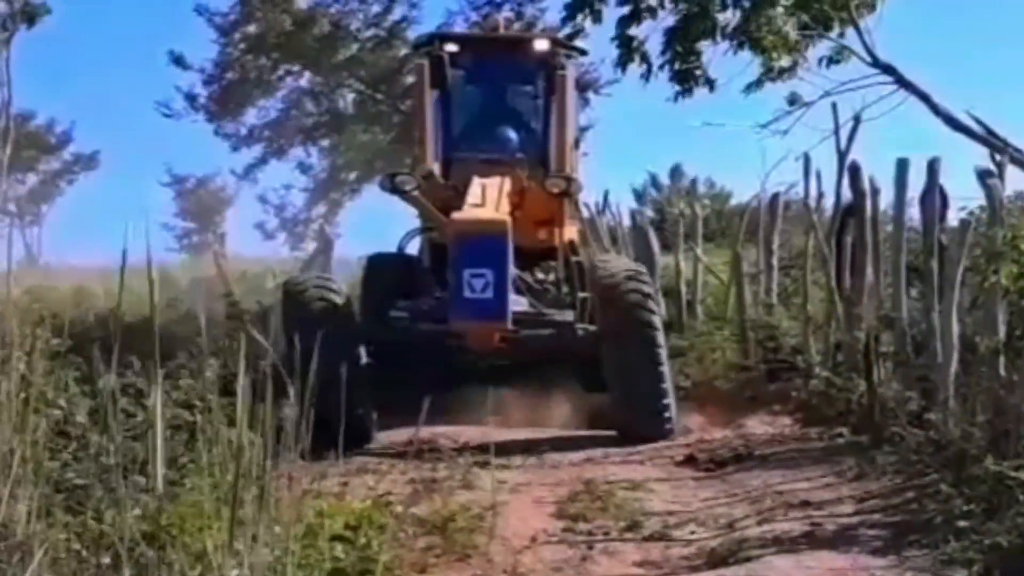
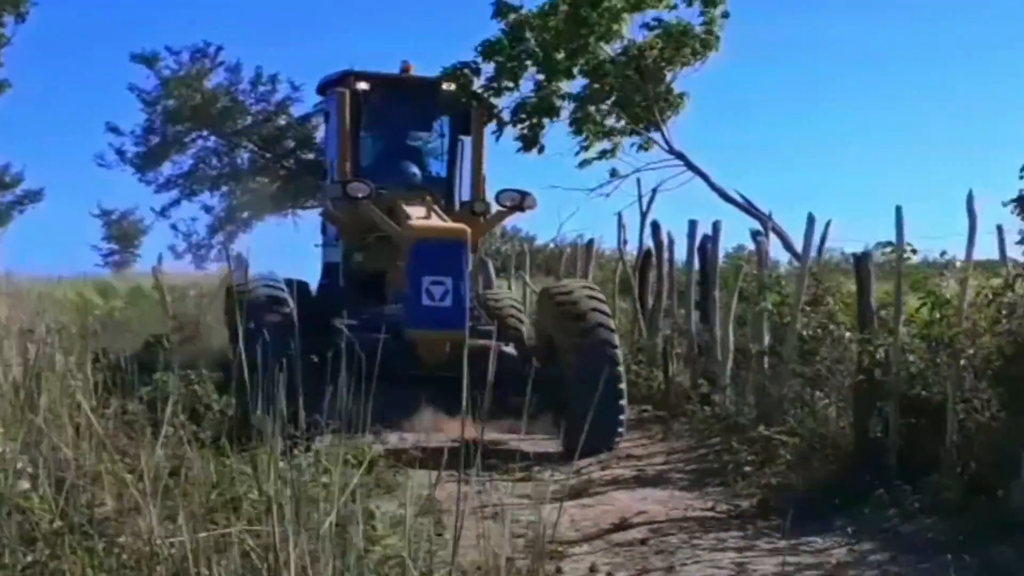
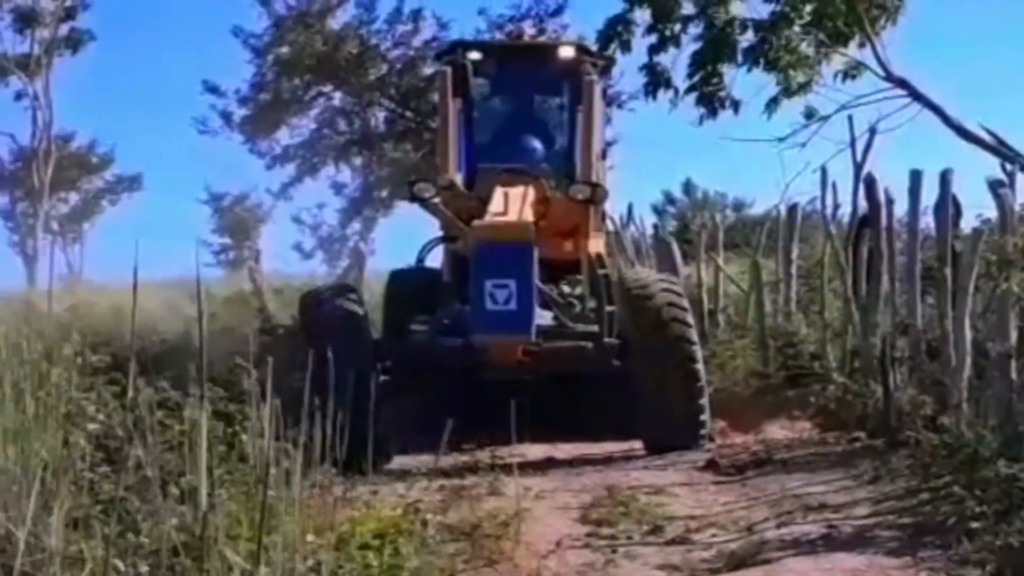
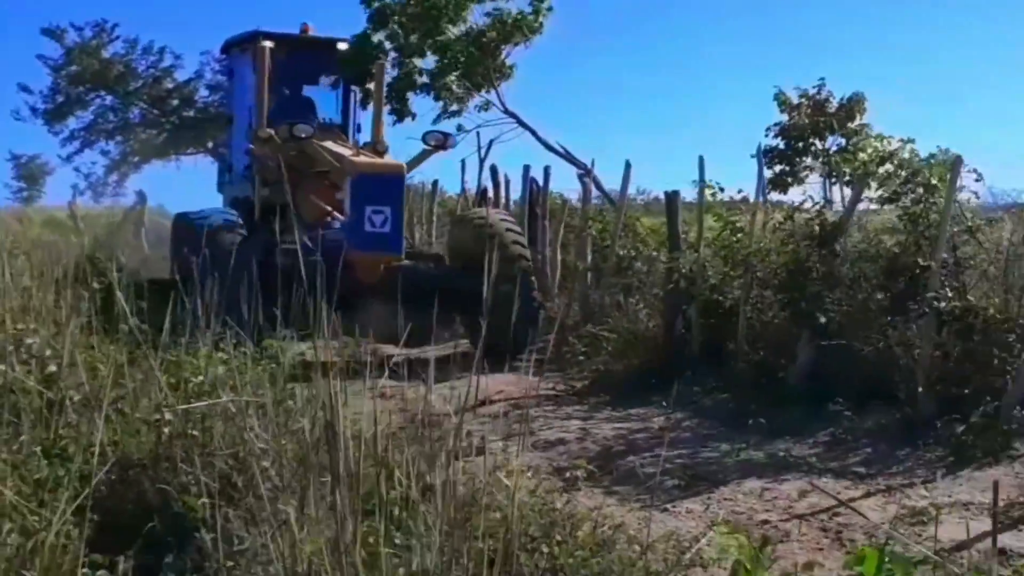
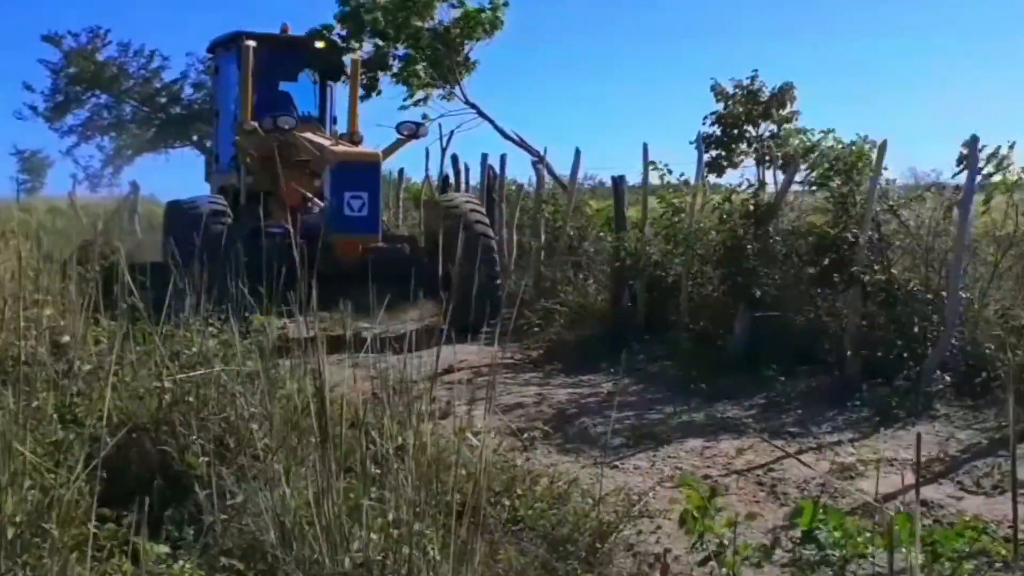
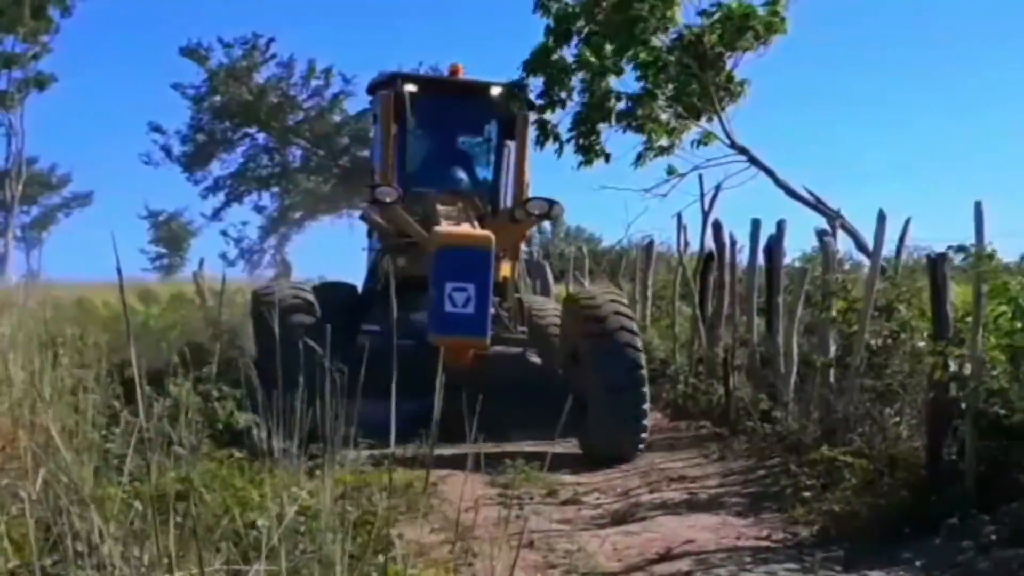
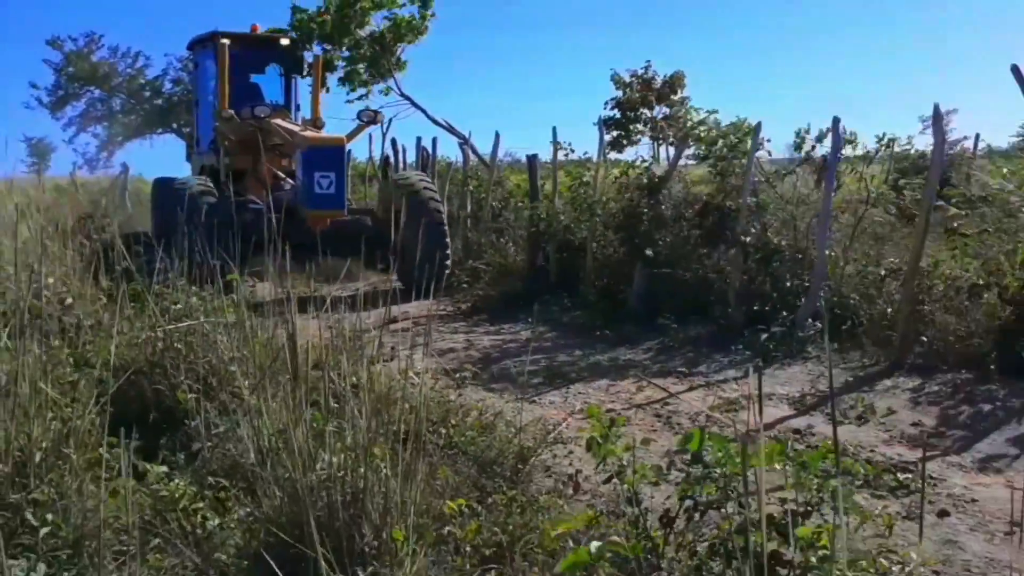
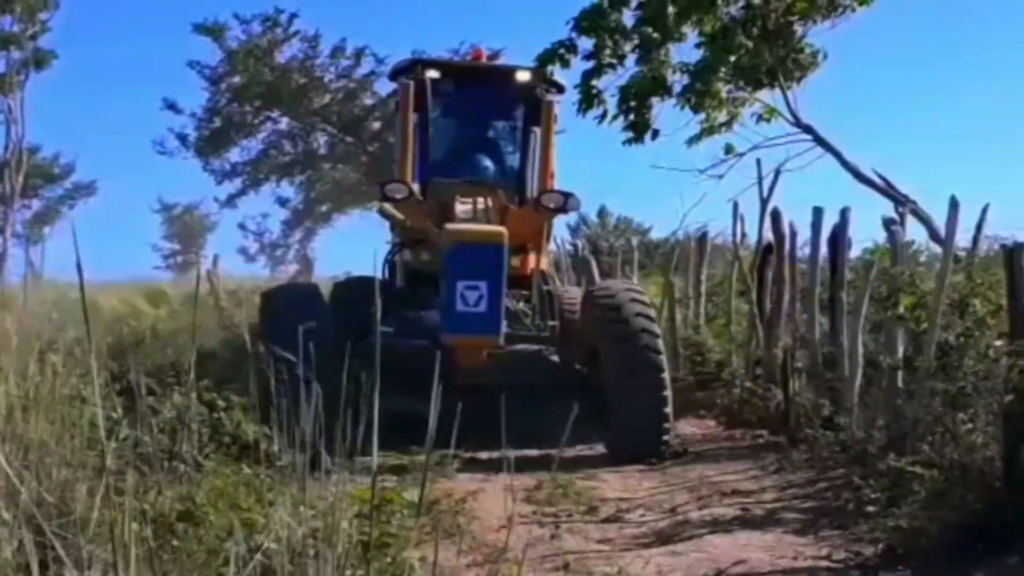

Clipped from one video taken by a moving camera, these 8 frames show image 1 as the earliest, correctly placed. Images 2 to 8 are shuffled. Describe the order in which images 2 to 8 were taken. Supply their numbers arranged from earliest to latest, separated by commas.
3, 8, 6, 2, 4, 5, 7
